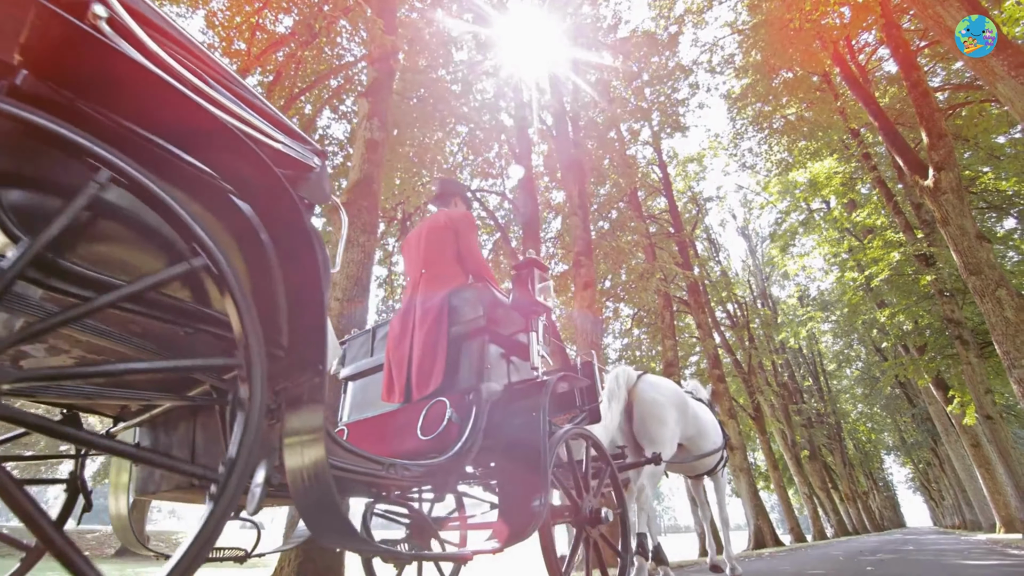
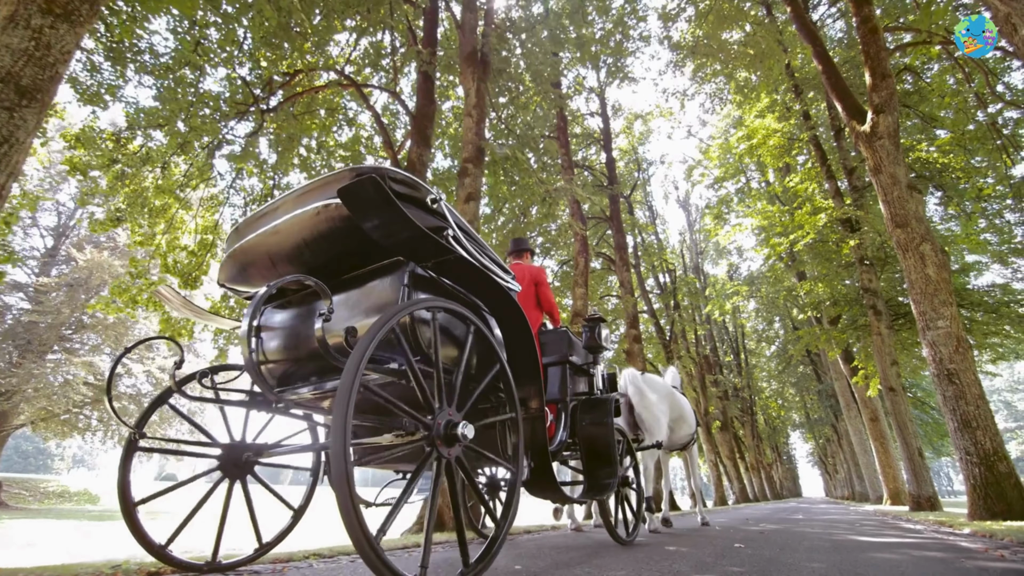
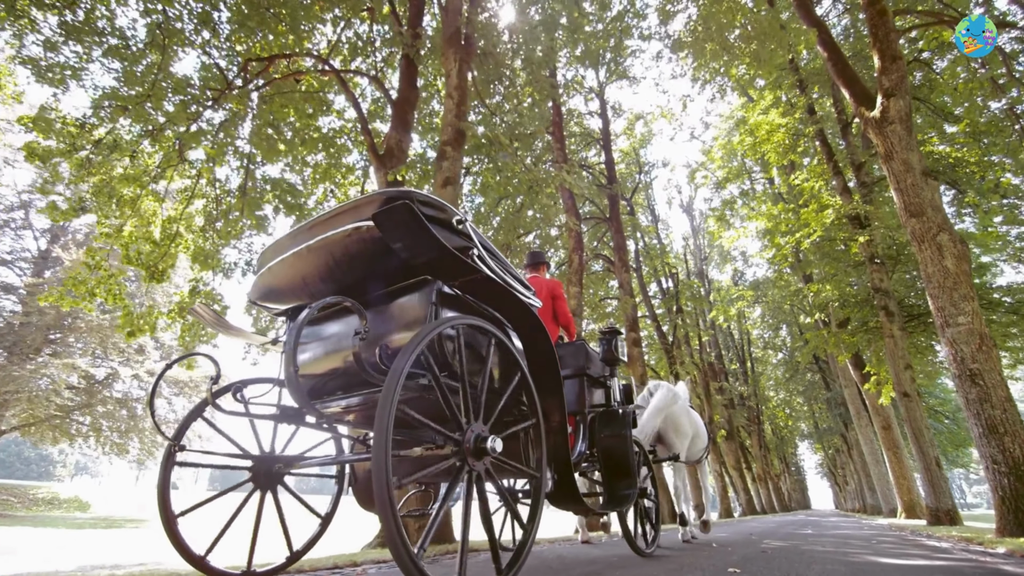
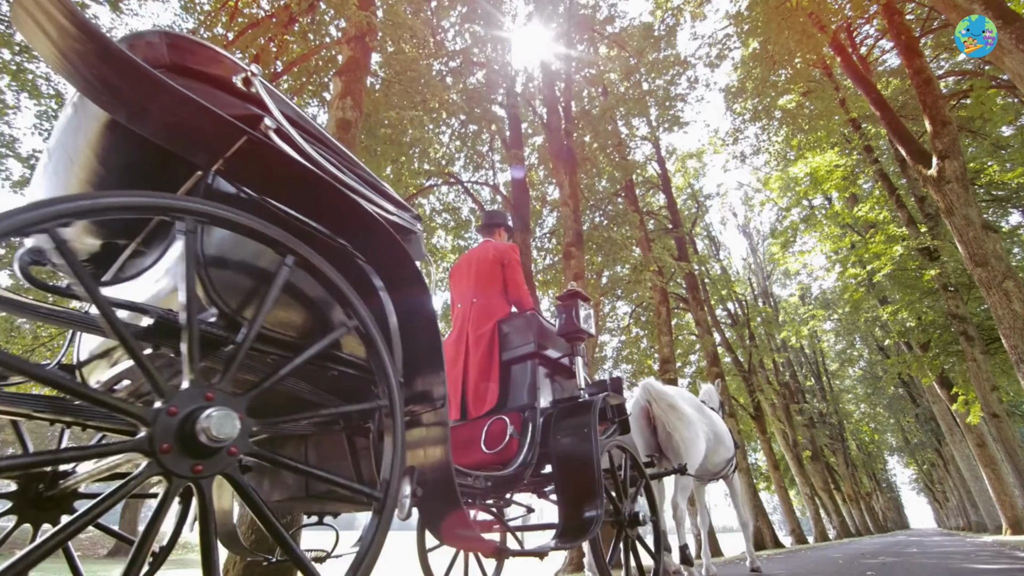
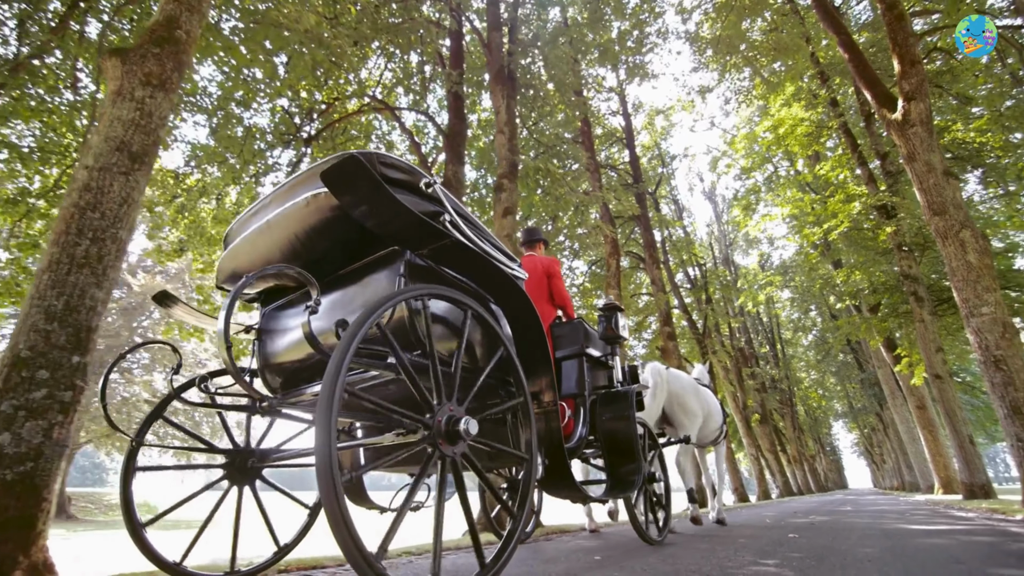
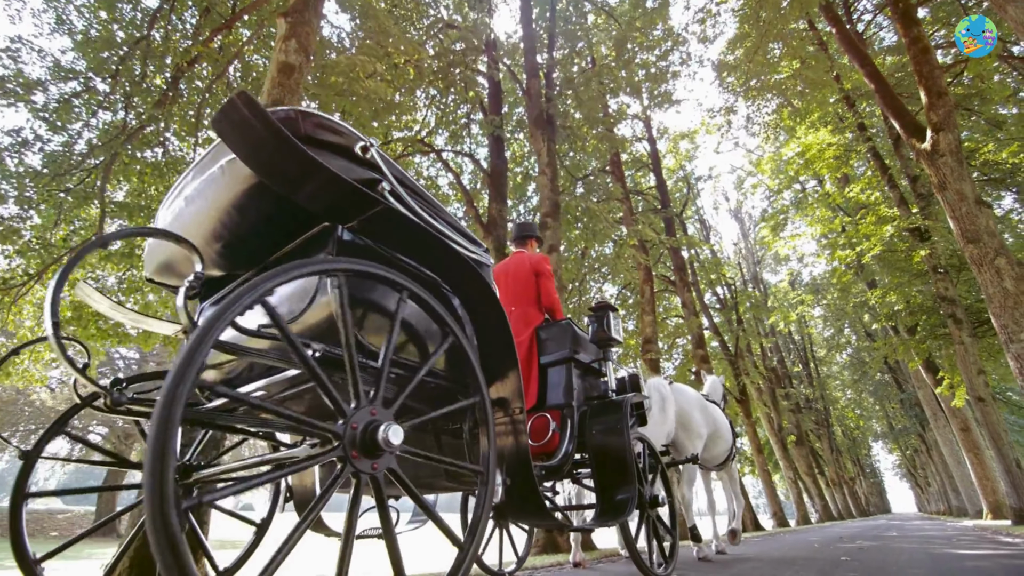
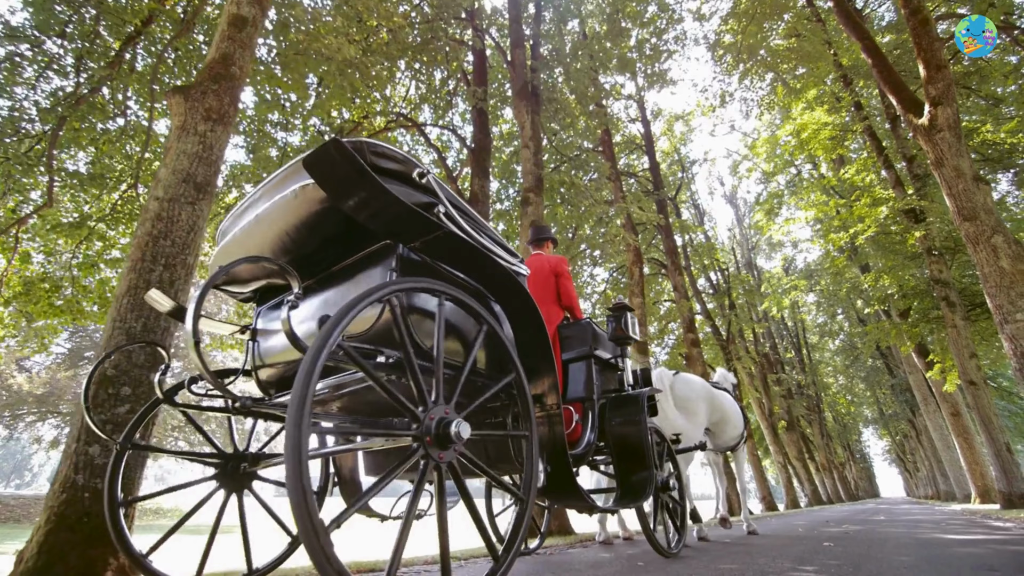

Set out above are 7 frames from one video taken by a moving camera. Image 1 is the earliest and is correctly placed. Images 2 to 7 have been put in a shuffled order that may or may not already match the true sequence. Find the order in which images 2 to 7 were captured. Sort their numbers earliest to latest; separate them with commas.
4, 6, 7, 5, 2, 3
